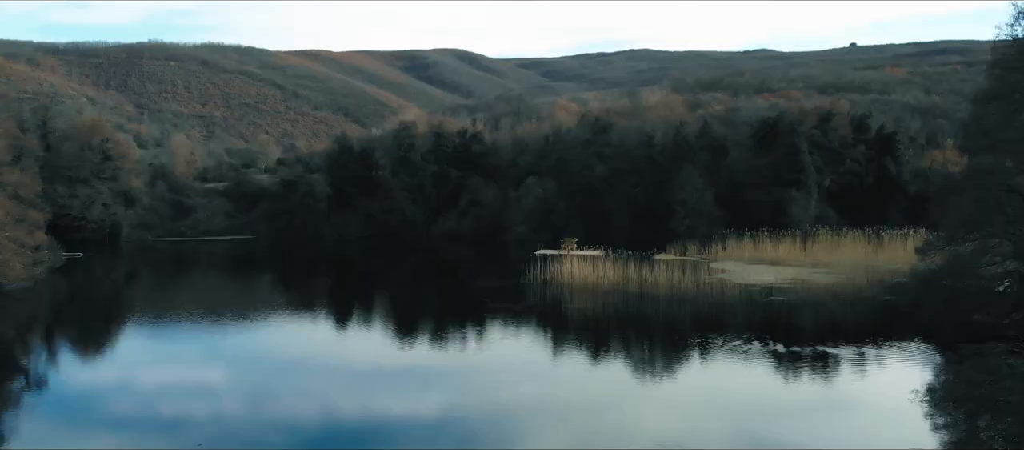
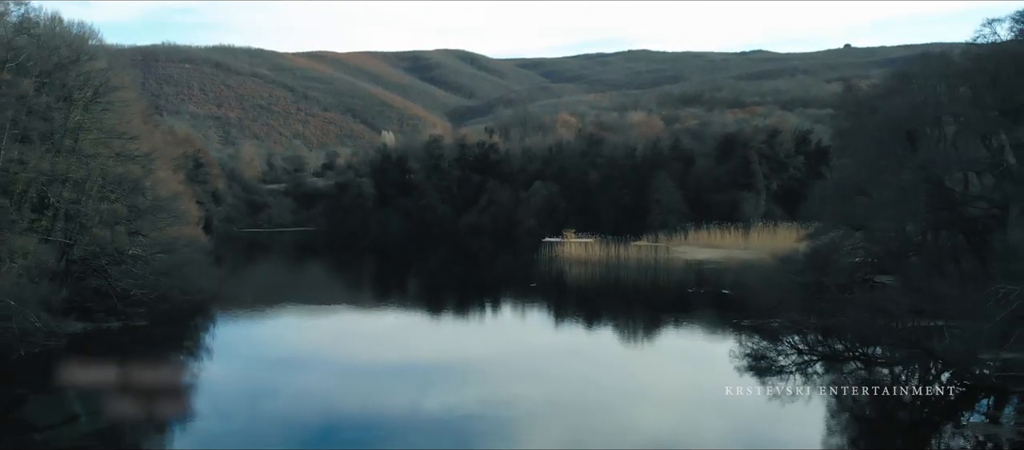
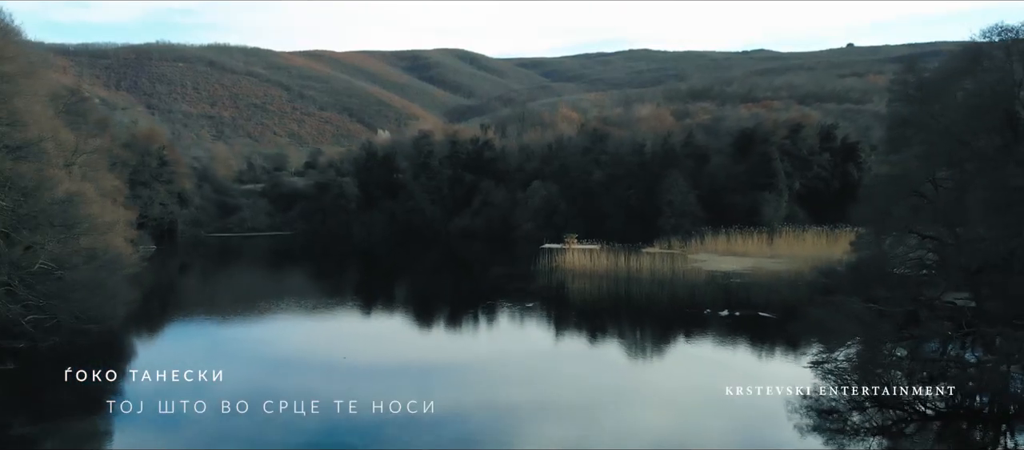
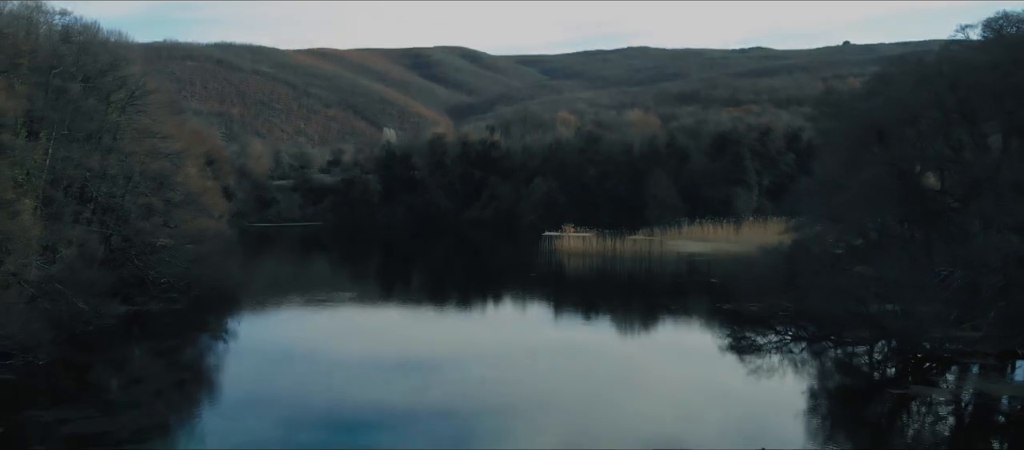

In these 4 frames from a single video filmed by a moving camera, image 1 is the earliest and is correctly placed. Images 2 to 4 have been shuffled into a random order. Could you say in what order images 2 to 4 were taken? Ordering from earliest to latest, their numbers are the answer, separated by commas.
3, 2, 4
